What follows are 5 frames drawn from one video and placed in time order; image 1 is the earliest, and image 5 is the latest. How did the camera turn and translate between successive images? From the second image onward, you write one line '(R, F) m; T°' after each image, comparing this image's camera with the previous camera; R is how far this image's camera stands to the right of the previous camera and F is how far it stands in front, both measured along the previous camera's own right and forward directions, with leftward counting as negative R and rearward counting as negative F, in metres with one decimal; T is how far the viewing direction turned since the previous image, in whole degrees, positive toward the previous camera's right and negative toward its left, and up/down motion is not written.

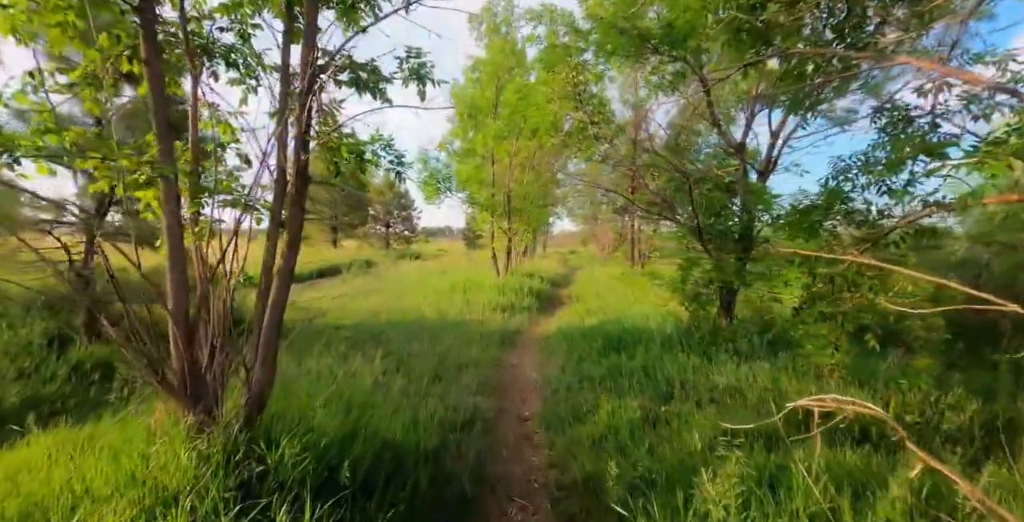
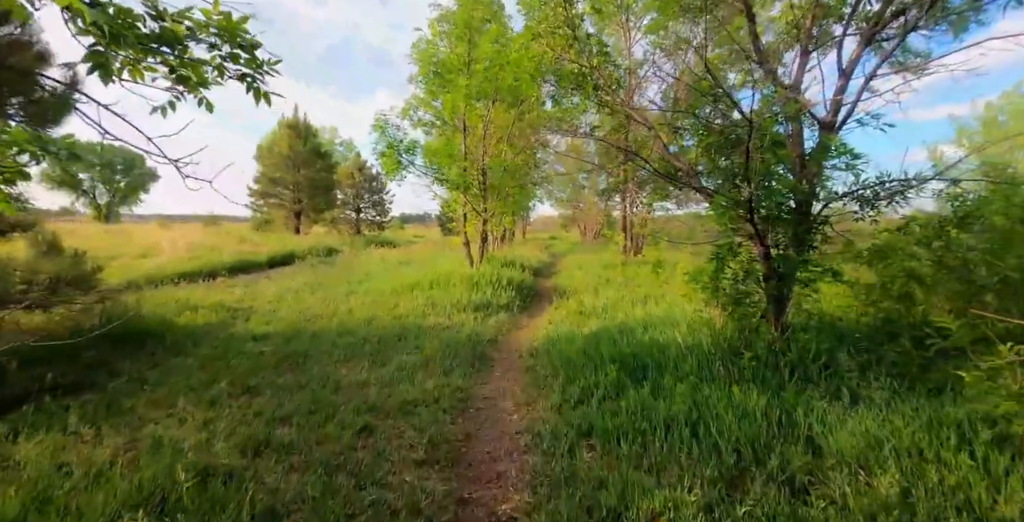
(+0.1, +2.3) m; +2°
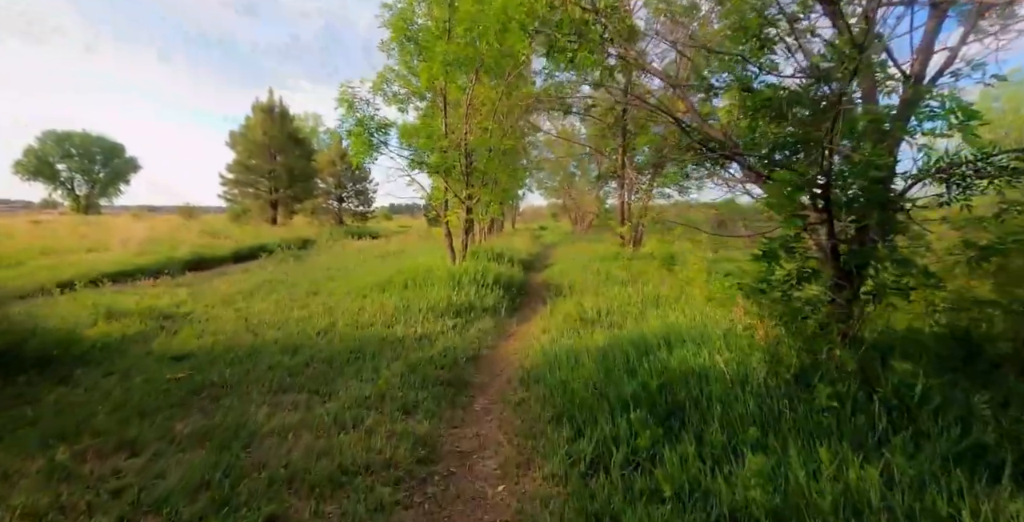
(+0.1, +1.5) m; +1°
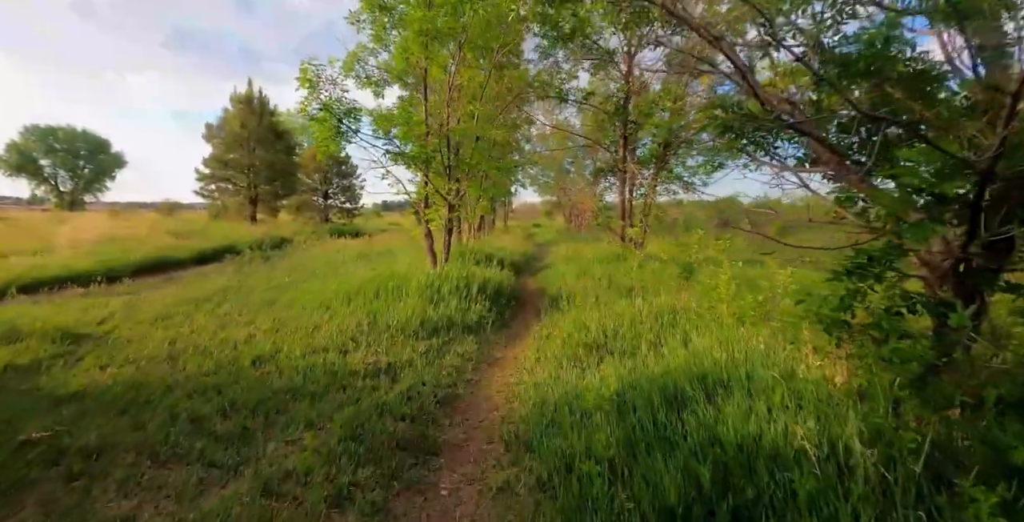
(+0.1, +1.4) m; +1°
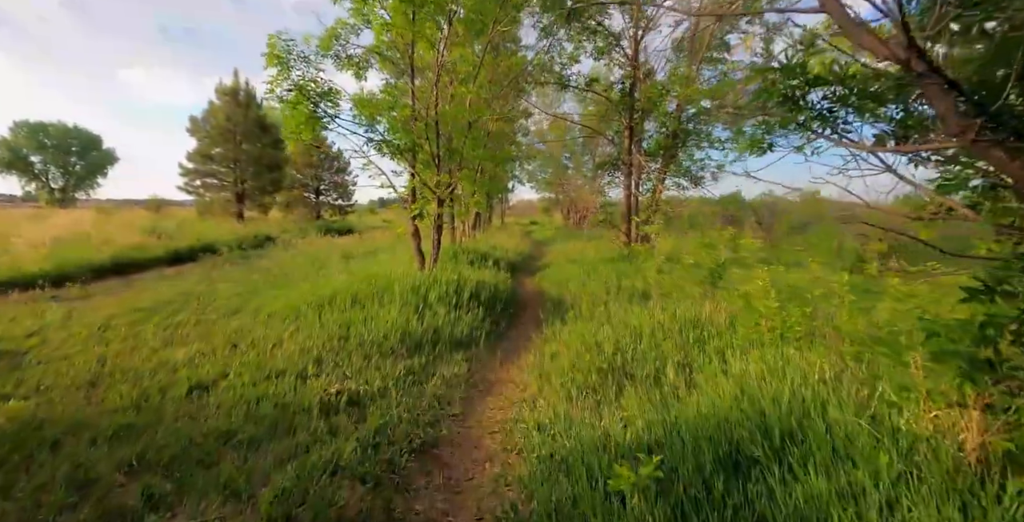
(0.0, +1.0) m; 0°
